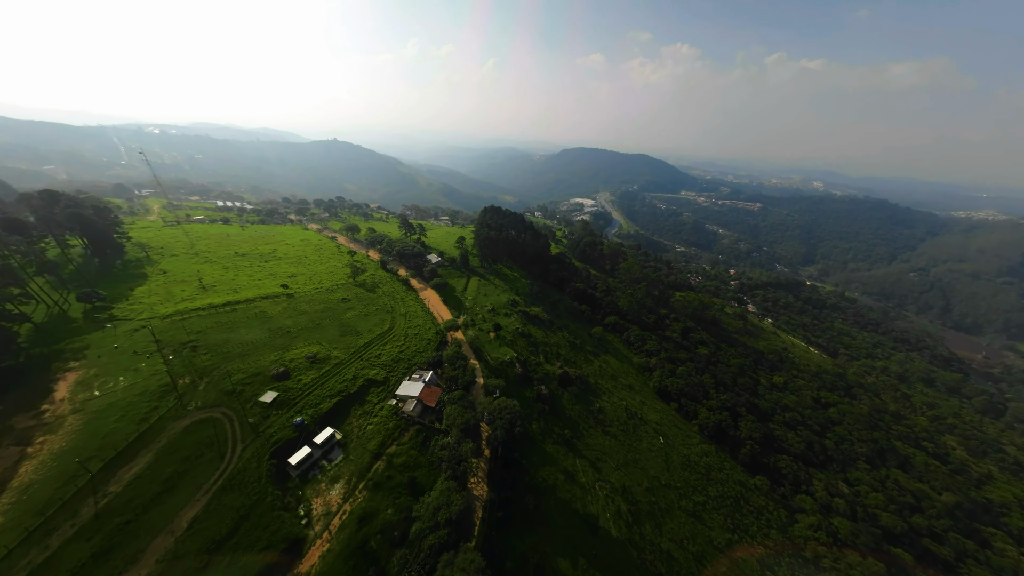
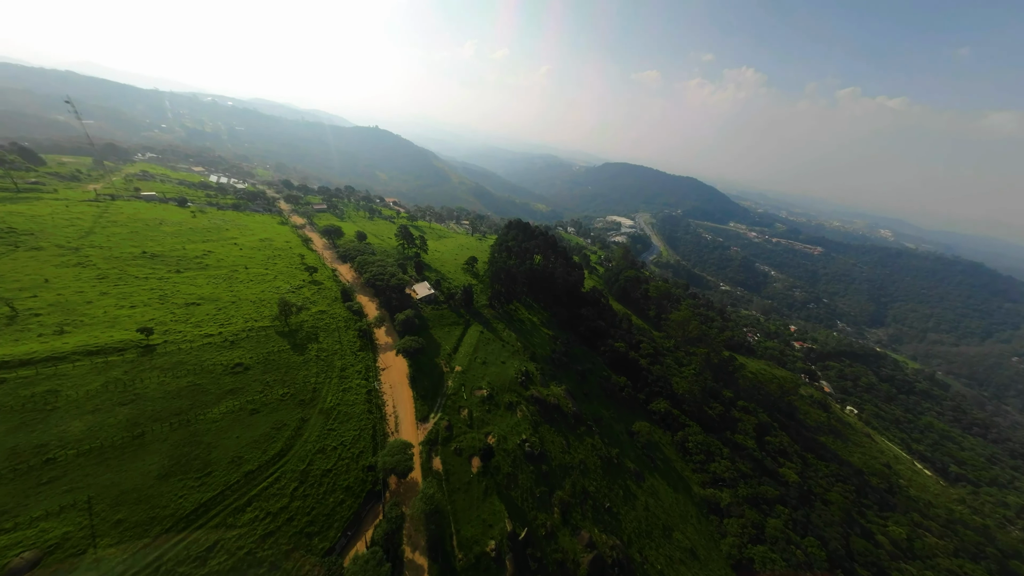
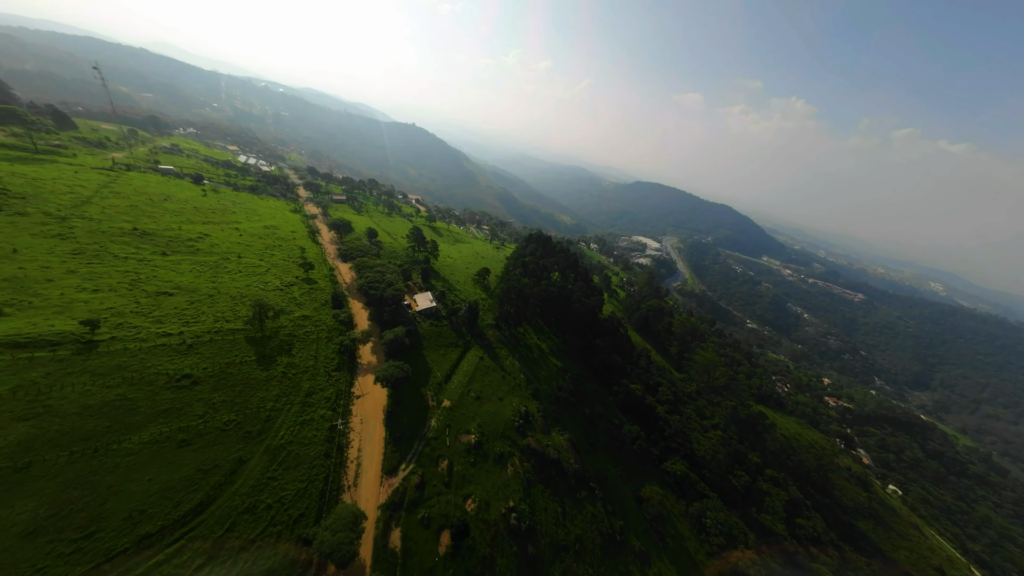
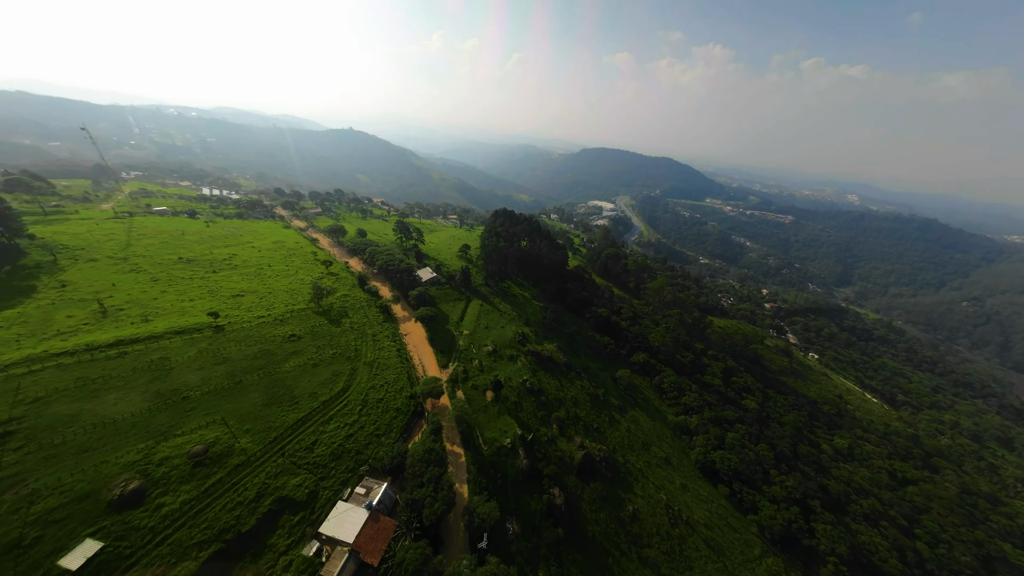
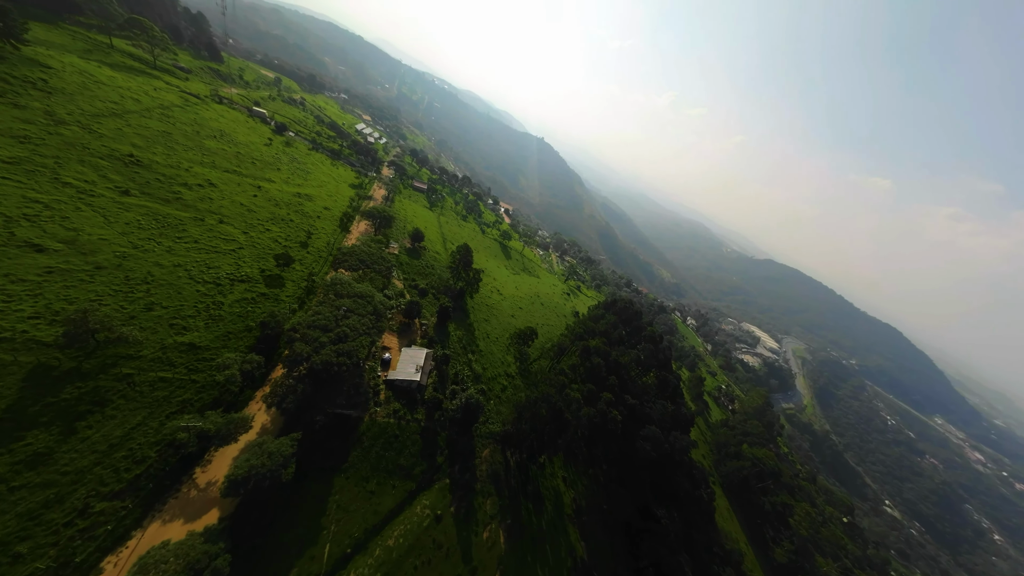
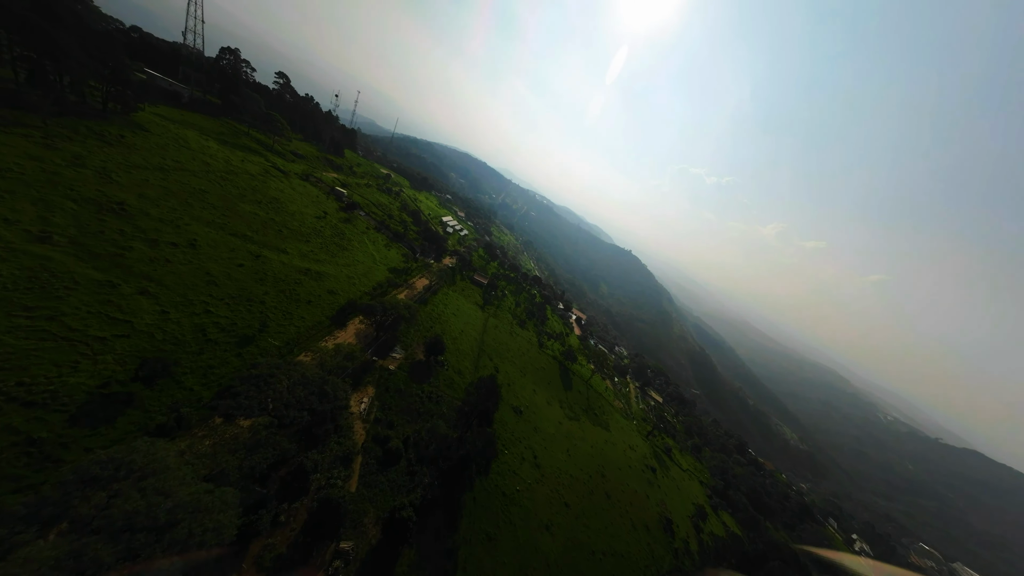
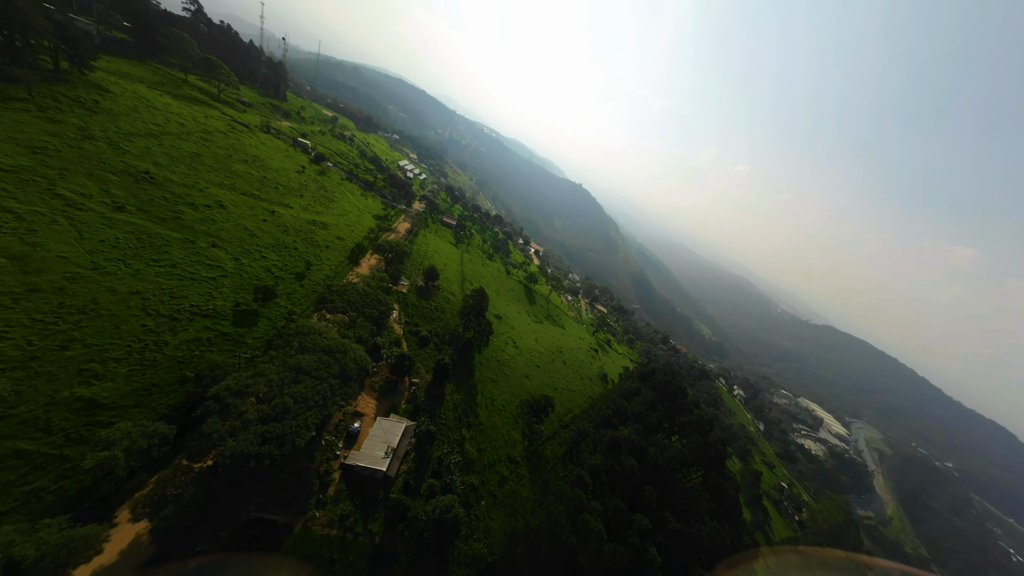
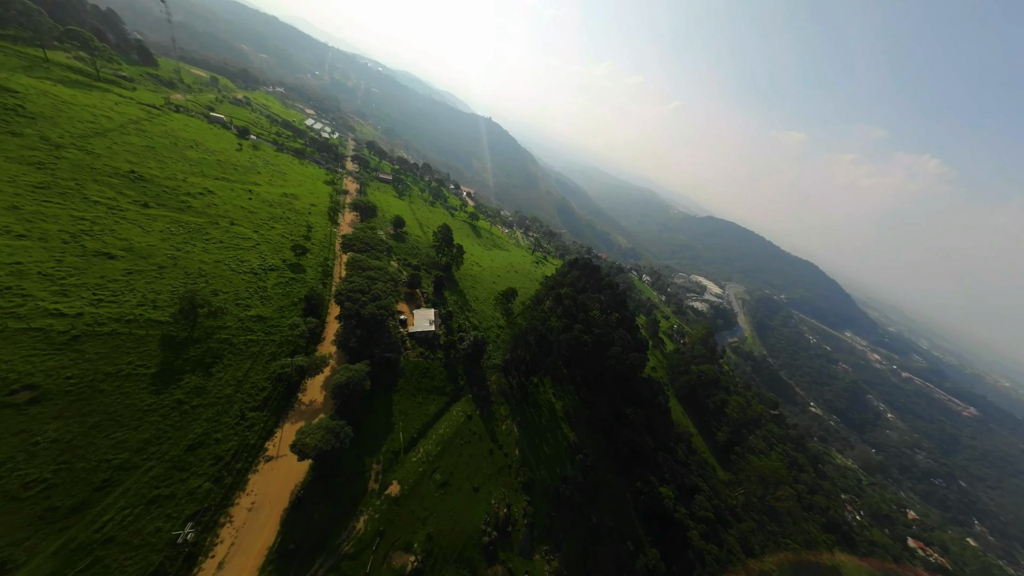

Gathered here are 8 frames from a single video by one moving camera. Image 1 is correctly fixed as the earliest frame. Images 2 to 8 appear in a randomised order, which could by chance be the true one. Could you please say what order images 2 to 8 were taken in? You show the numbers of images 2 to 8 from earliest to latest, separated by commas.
4, 2, 3, 8, 5, 7, 6
